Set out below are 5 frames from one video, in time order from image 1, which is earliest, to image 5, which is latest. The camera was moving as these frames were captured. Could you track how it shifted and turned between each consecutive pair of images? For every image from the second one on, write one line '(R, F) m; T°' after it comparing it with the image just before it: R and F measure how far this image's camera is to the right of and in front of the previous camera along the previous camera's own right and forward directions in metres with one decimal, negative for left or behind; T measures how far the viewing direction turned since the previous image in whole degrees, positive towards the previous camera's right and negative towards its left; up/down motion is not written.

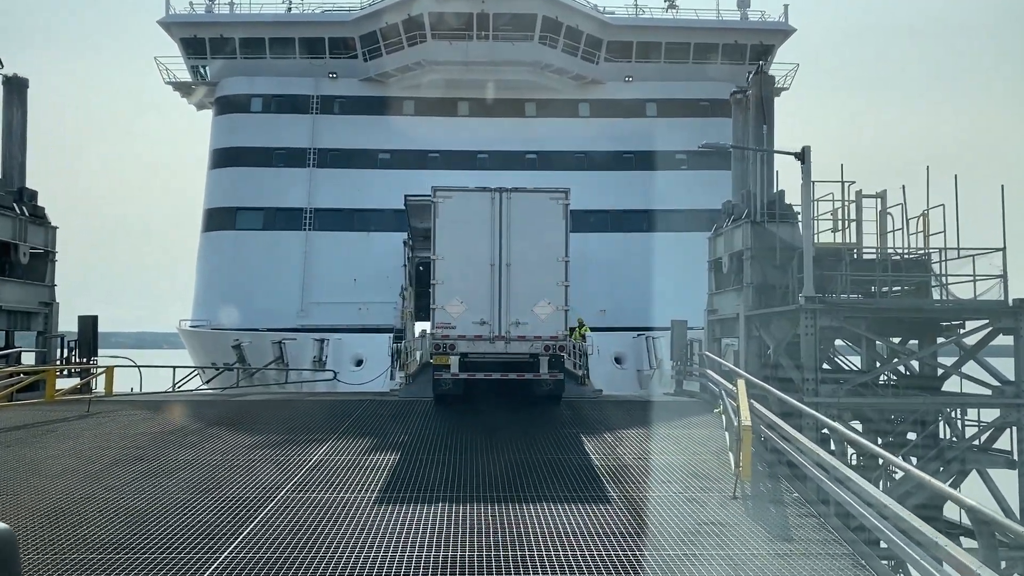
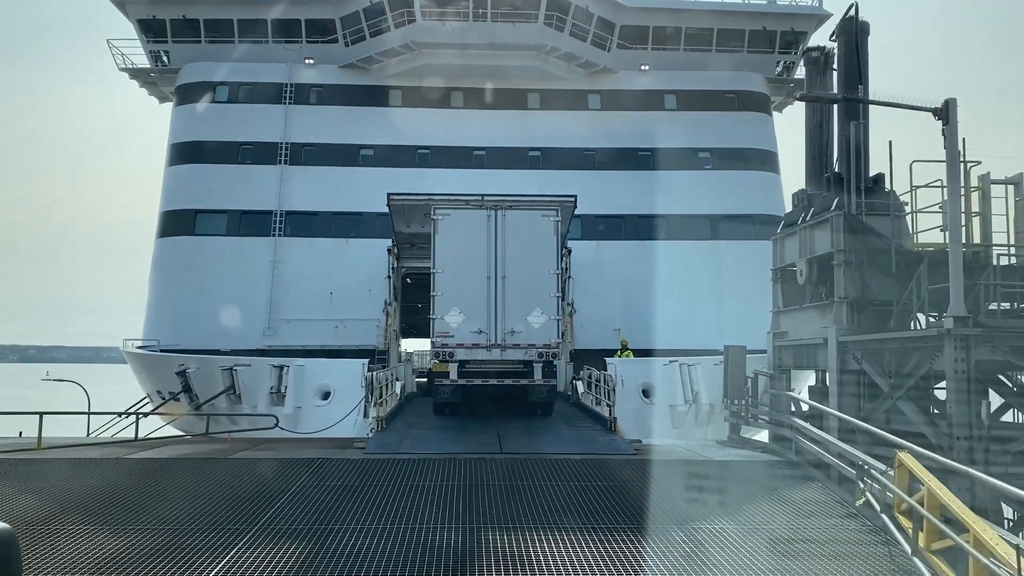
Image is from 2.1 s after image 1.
(-0.1, +2.4) m; 0°
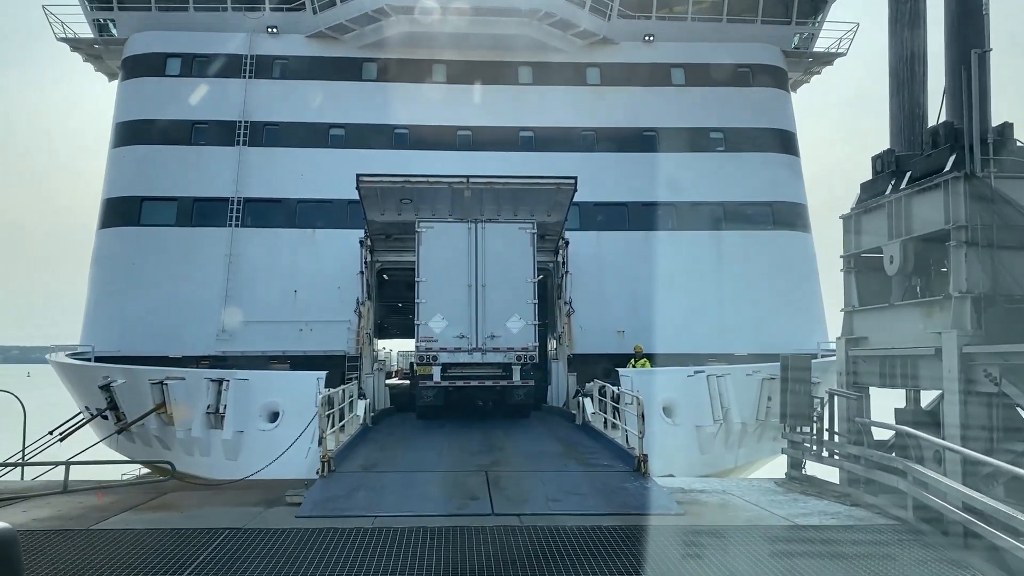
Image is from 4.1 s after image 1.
(0.0, +1.9) m; +1°
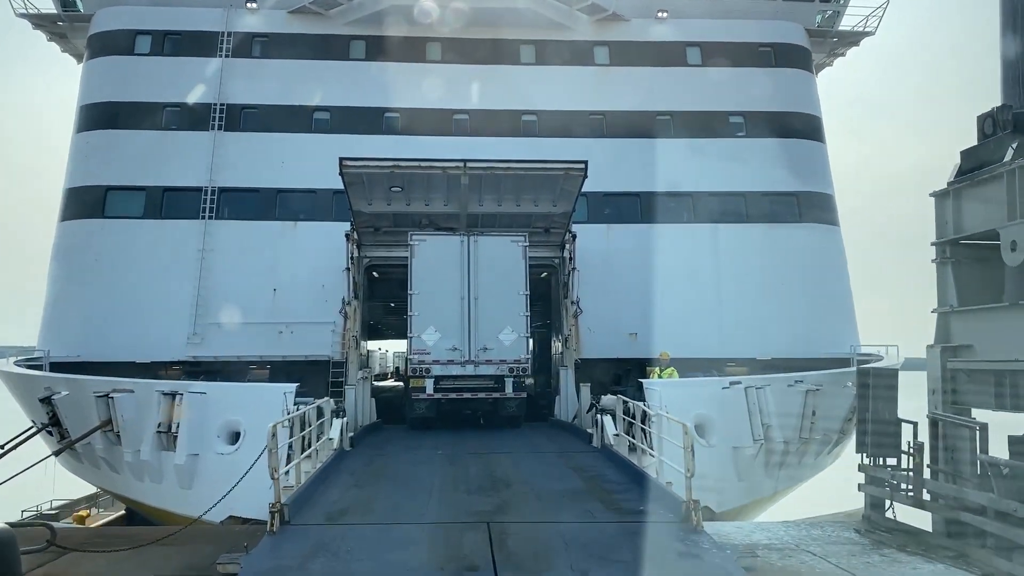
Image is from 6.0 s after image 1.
(-0.1, +1.3) m; 0°
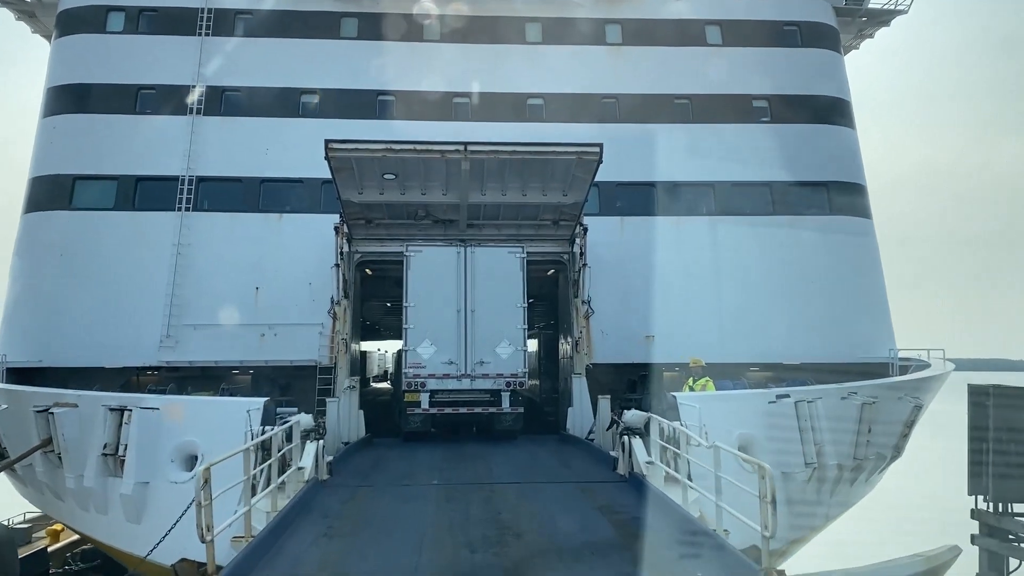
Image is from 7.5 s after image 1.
(-0.1, +1.1) m; 0°
